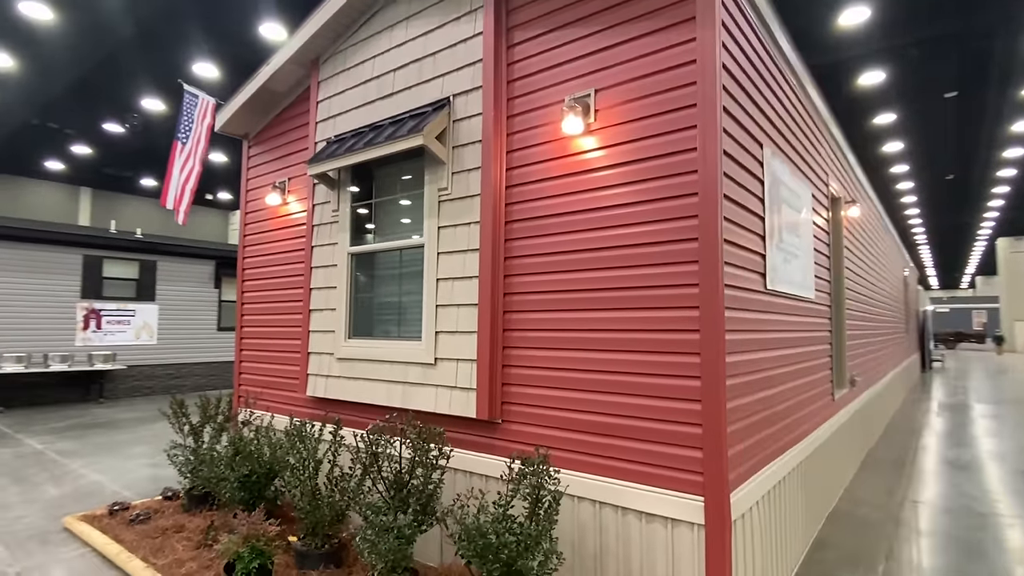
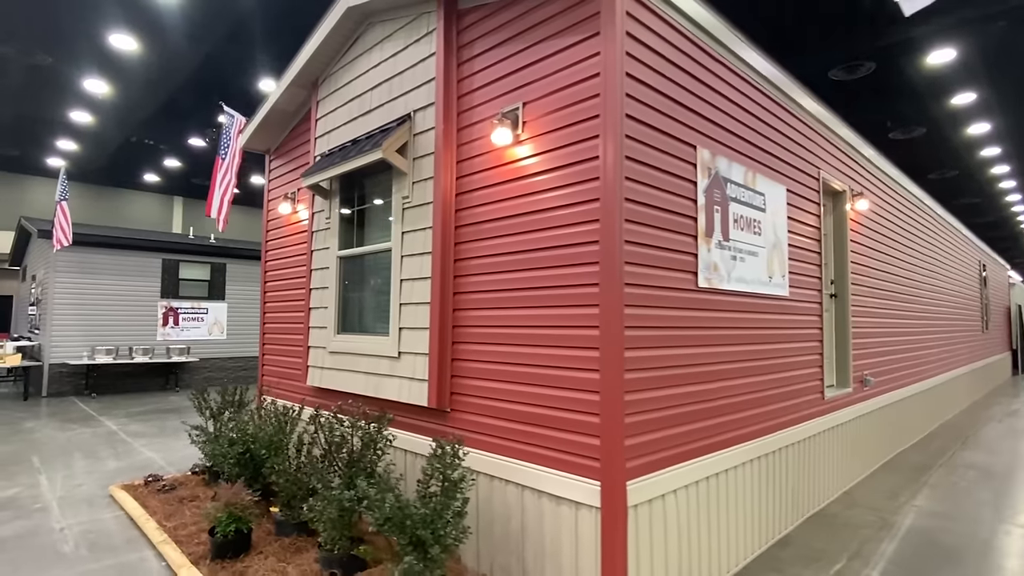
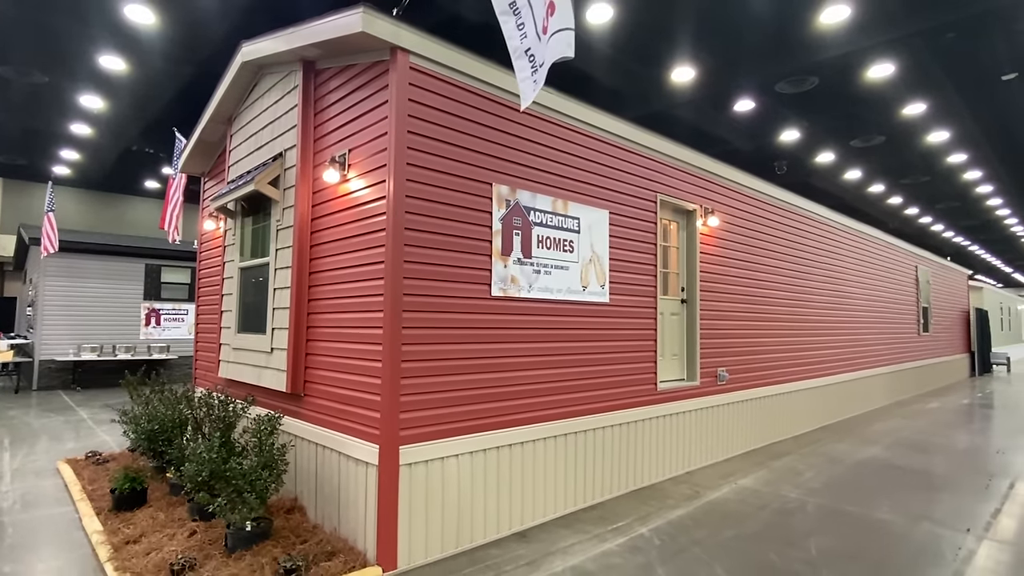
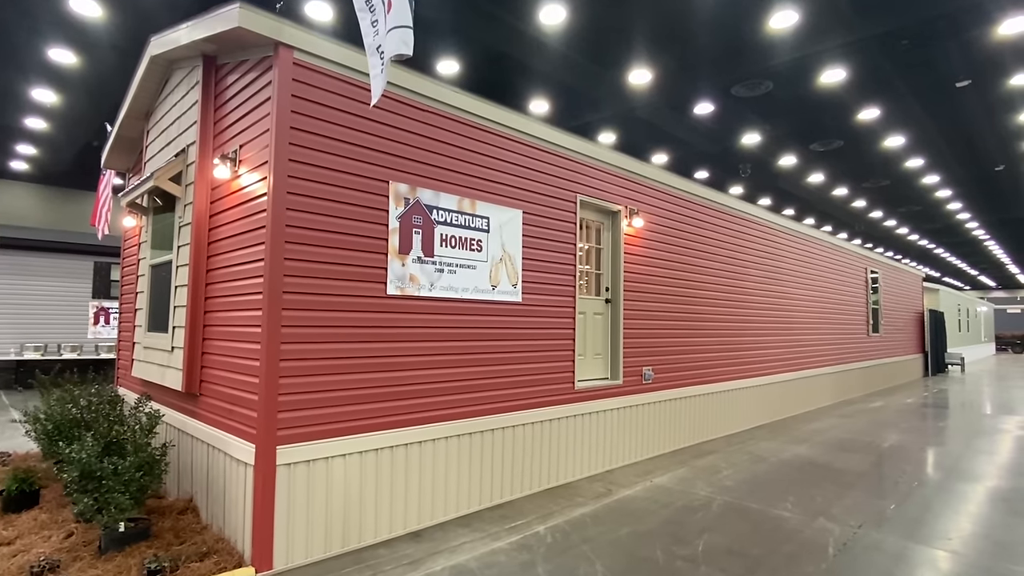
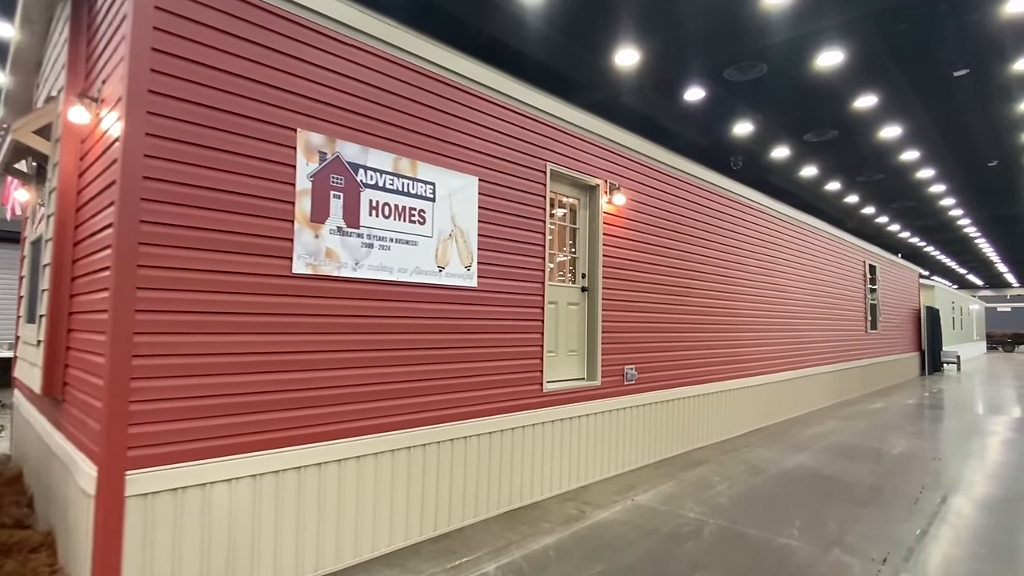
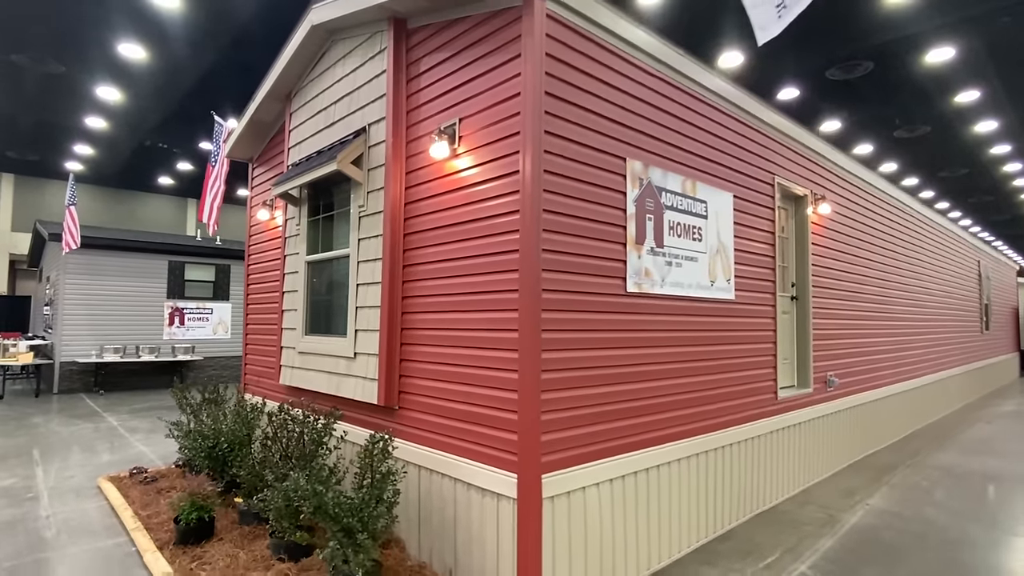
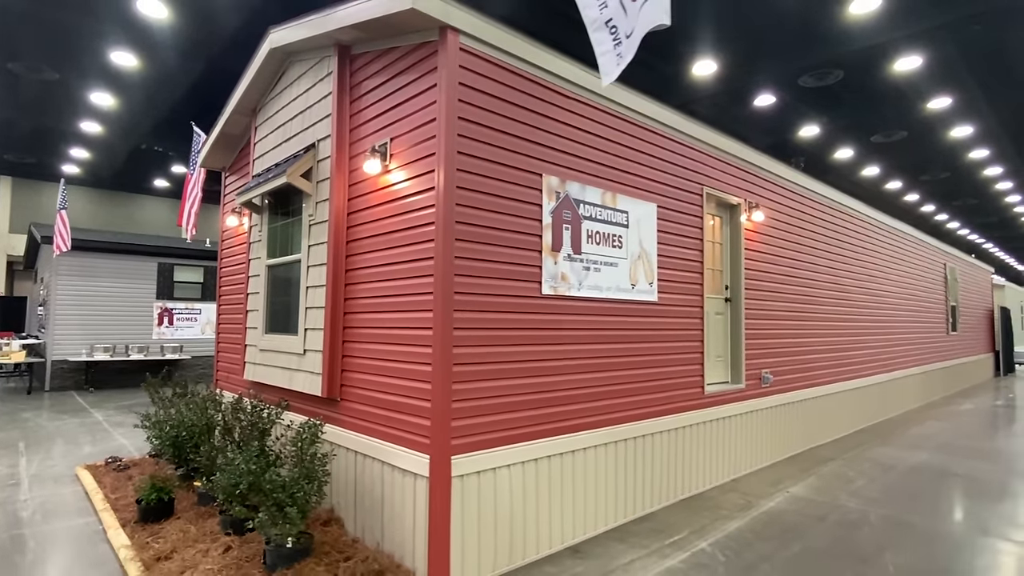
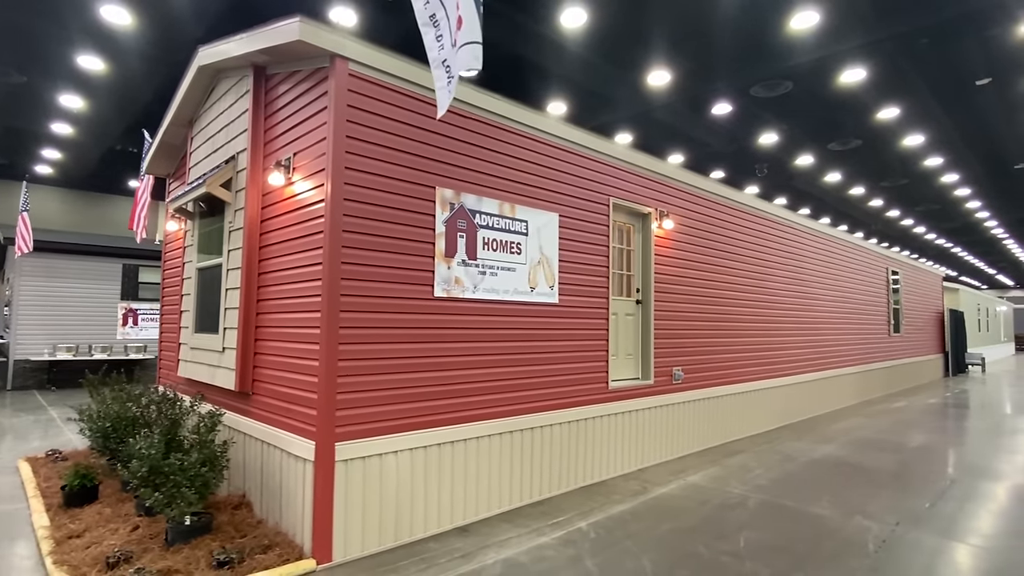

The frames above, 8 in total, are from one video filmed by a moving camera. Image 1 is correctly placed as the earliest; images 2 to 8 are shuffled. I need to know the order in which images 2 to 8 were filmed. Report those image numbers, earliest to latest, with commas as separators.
2, 6, 7, 3, 8, 4, 5
